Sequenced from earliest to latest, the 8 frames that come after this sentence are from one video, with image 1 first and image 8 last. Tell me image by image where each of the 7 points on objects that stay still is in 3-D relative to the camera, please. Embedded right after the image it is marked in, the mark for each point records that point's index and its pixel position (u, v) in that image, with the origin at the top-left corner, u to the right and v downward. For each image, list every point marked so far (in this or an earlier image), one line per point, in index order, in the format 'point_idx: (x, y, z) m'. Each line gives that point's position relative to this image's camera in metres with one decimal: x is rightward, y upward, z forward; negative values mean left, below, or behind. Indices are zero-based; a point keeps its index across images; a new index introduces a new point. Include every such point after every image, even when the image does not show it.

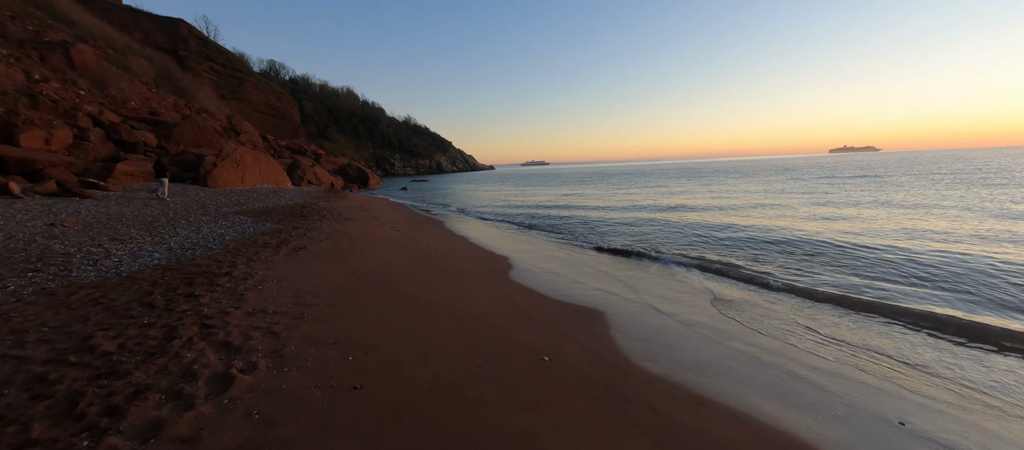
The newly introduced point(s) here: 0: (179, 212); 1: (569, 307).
0: (-12.7, +0.5, +13.4) m
1: (+0.9, -1.3, +5.5) m
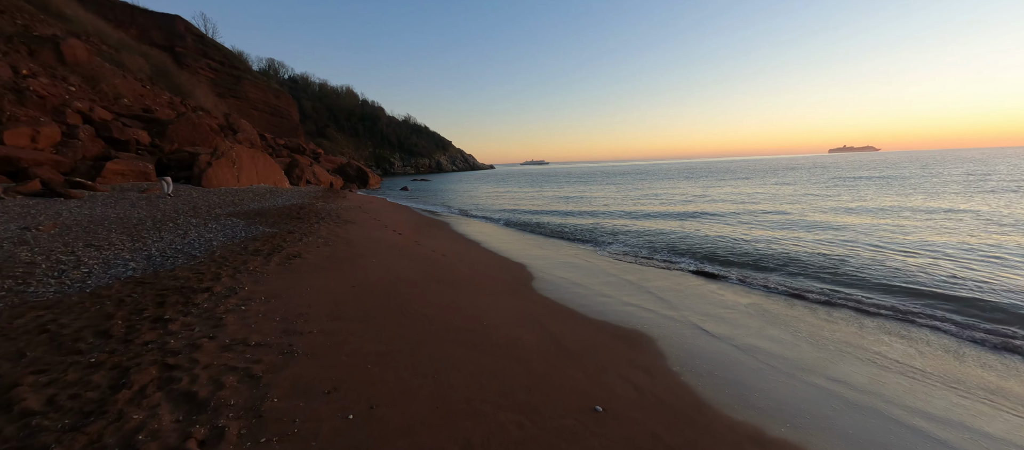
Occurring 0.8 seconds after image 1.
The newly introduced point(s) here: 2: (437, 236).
0: (-12.4, +0.4, +12.6) m
1: (+1.3, -1.4, +4.8) m
2: (-2.4, -0.4, +11.0) m
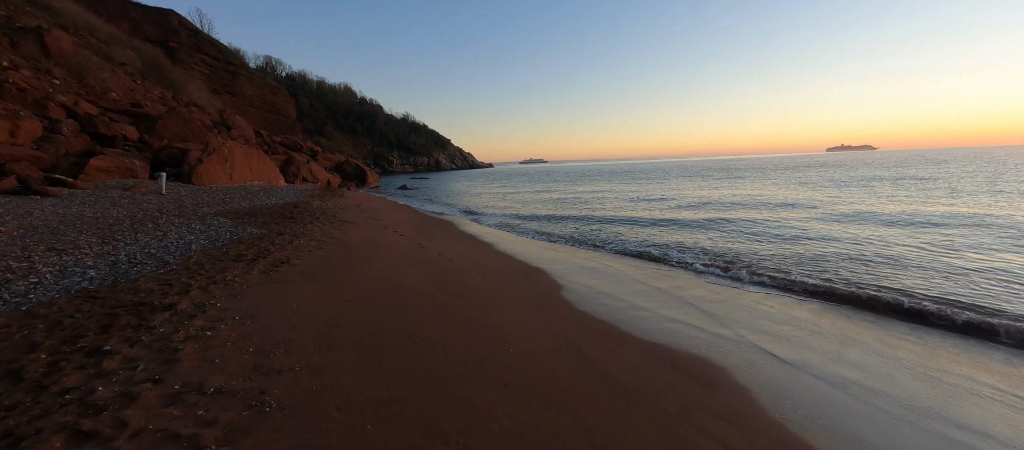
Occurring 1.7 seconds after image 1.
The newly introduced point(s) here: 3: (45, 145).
0: (-12.1, +0.4, +11.6) m
1: (+1.6, -1.5, +3.9) m
2: (-2.1, -0.4, +10.1) m
3: (-22.4, +3.8, +16.7) m
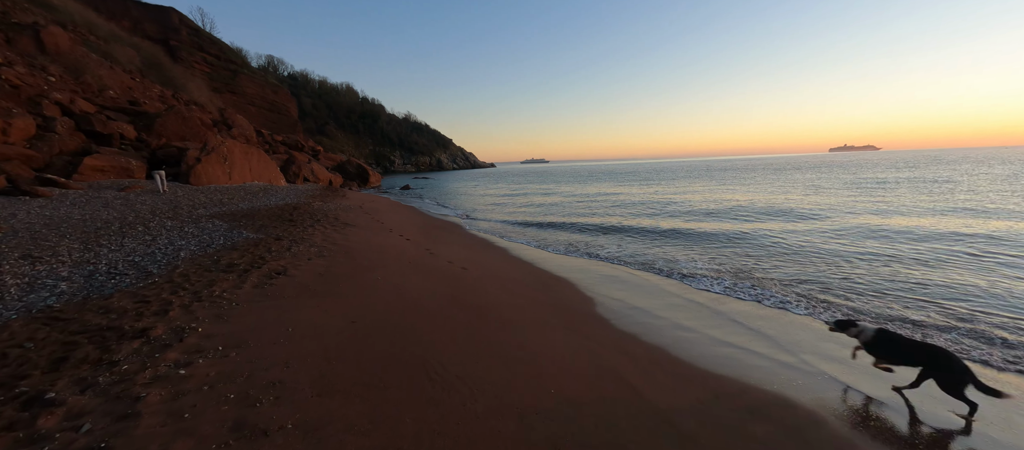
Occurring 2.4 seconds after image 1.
0: (-11.7, +0.3, +11.0) m
1: (+2.0, -1.6, +3.2) m
2: (-1.7, -0.5, +9.5) m
3: (-22.0, +3.8, +16.2) m
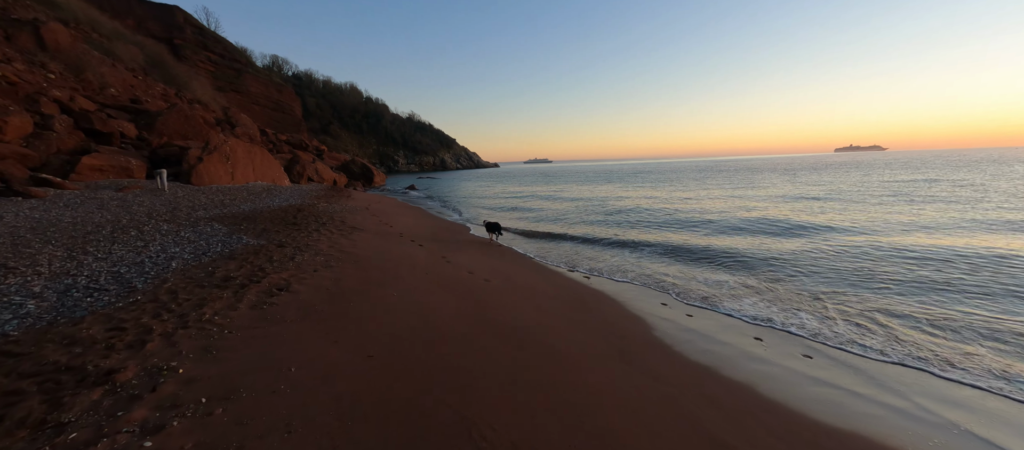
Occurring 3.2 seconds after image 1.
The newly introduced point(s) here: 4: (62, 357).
0: (-11.1, +0.2, +10.4) m
1: (+2.4, -1.7, +2.5) m
2: (-1.2, -0.6, +8.7) m
3: (-21.4, +3.7, +15.6) m
4: (-3.9, -1.1, +3.0) m
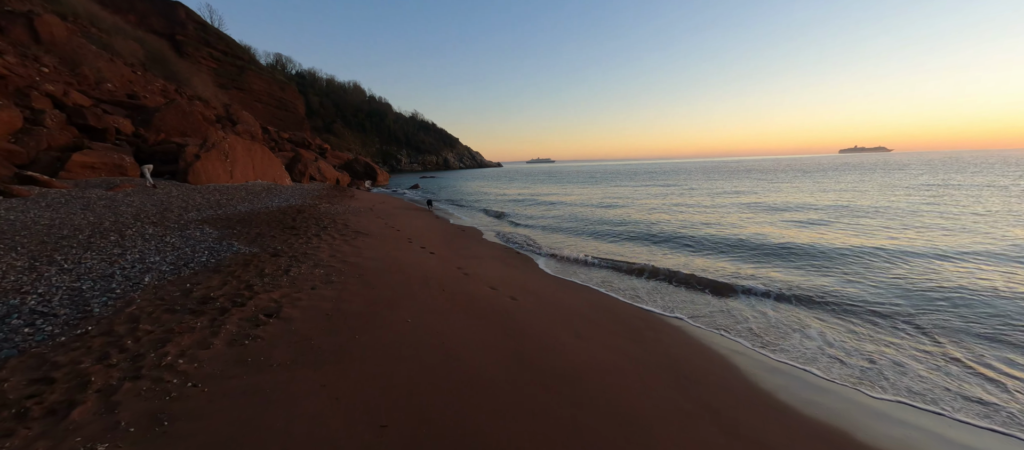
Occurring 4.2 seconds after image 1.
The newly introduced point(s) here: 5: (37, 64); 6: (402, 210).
0: (-10.6, +0.2, +9.5) m
1: (+2.9, -1.9, +1.5) m
2: (-0.7, -0.7, +7.8) m
3: (-20.8, +3.7, +14.8) m
4: (-3.4, -1.2, +2.1) m
5: (-26.4, +9.0, +19.3) m
6: (-5.1, +0.7, +16.2) m
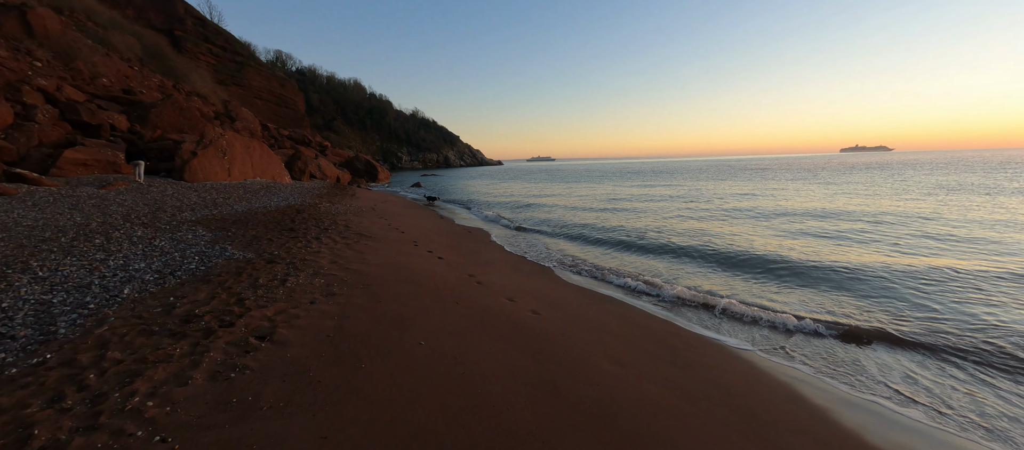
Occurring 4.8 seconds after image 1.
0: (-10.3, +0.1, +9.0) m
1: (+3.2, -2.0, +1.0) m
2: (-0.4, -0.8, +7.3) m
3: (-20.5, +3.7, +14.3) m
4: (-3.1, -1.3, +1.6) m
5: (-26.1, +9.0, +18.8) m
6: (-4.8, +0.7, +15.6) m
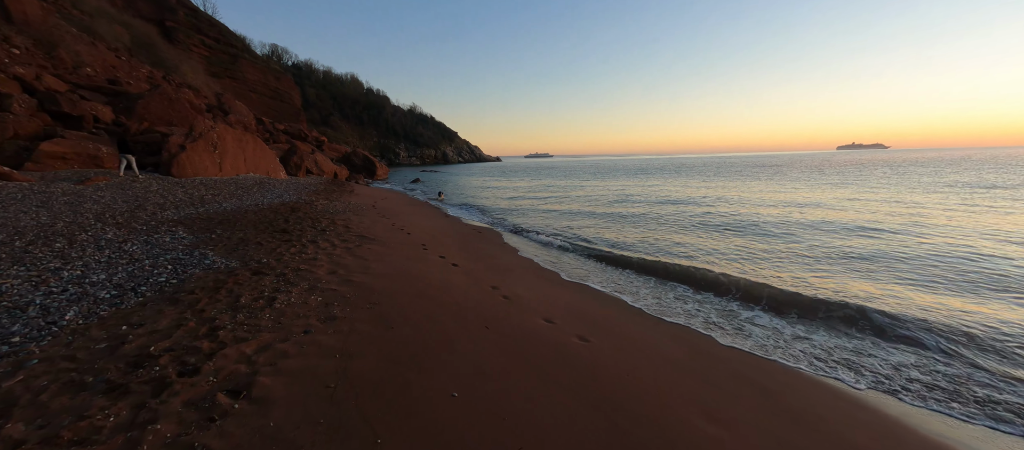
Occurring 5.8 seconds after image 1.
0: (-9.9, +0.1, +8.0) m
1: (+3.7, -2.1, +0.1) m
2: (+0.1, -0.8, +6.4) m
3: (-20.1, +3.8, +13.2) m
4: (-2.7, -1.4, +0.7) m
5: (-25.7, +9.2, +17.6) m
6: (-4.4, +0.7, +14.7) m
